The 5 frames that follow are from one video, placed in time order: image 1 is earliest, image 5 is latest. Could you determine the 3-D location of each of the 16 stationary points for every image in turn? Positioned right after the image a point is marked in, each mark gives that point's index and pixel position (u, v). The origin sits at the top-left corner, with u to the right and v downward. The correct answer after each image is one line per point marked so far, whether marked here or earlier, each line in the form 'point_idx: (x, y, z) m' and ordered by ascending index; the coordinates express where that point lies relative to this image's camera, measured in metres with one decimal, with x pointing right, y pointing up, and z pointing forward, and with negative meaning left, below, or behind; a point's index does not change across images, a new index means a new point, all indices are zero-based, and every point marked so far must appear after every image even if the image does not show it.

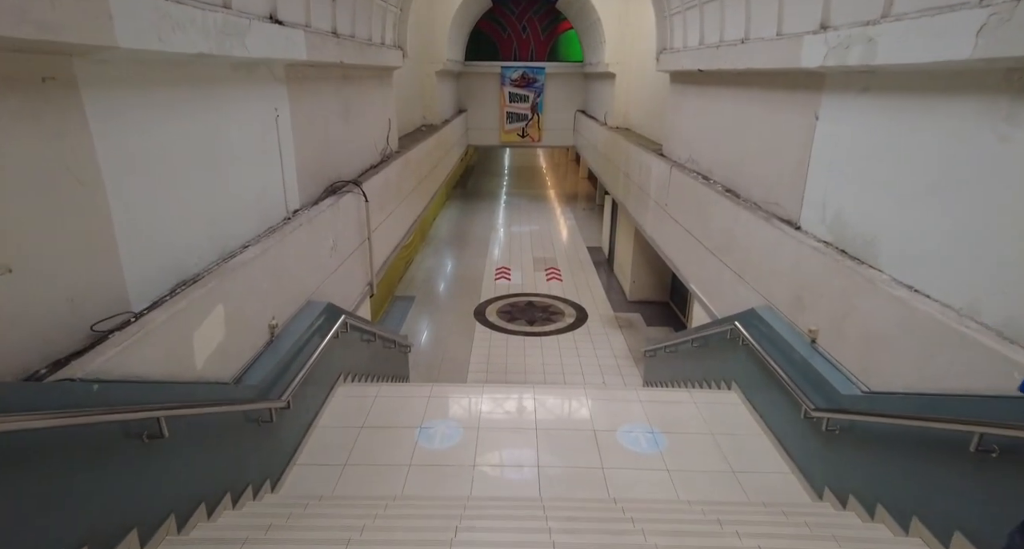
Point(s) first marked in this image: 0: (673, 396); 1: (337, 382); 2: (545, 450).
0: (+1.1, -0.9, +3.9) m
1: (-1.2, -0.8, +3.9) m
2: (+0.2, -1.0, +3.3) m
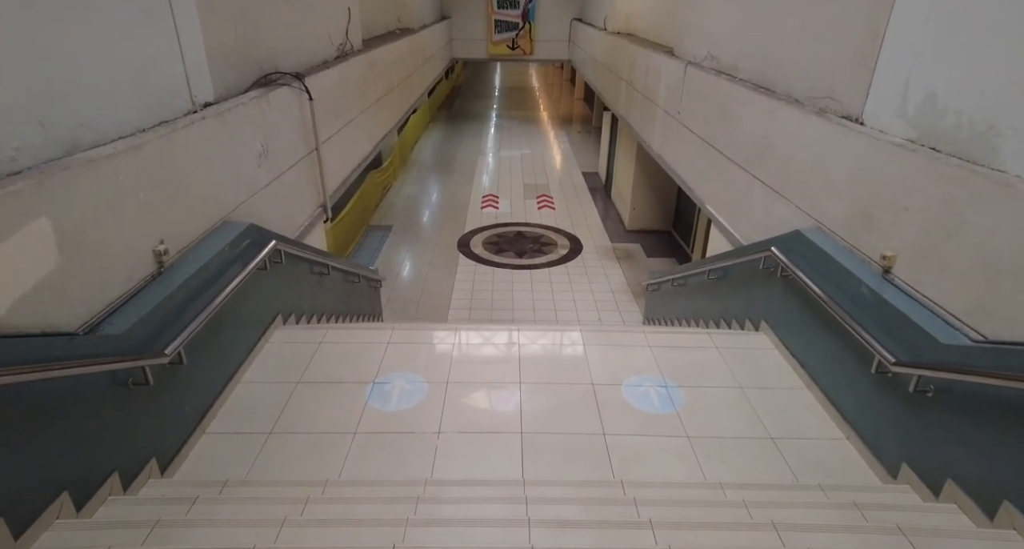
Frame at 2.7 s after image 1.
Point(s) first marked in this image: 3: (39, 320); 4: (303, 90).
0: (+1.0, -0.4, +3.2) m
1: (-1.3, -0.3, +3.2) m
2: (+0.1, -0.6, +2.6) m
3: (-1.4, -0.1, +1.7) m
4: (-1.4, +1.3, +3.9) m
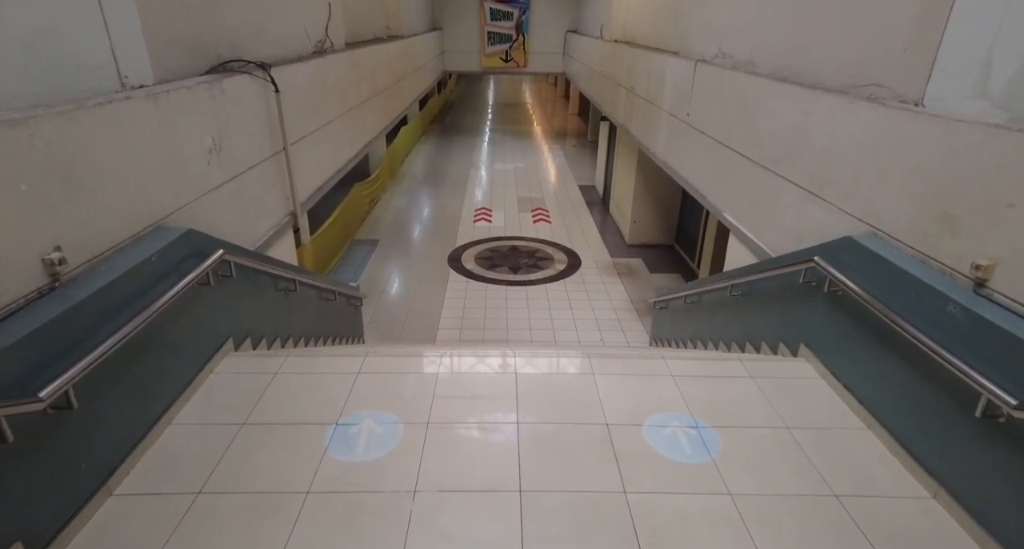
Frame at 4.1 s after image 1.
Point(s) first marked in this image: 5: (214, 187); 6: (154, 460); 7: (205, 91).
0: (+1.0, -0.5, +2.7) m
1: (-1.4, -0.4, +2.7) m
2: (+0.1, -0.7, +2.1) m
3: (-1.4, -0.2, +1.1) m
4: (-1.5, +1.2, +3.4) m
5: (-1.5, +0.4, +2.8) m
6: (-1.3, -0.7, +2.0) m
7: (-1.5, +0.9, +2.7) m
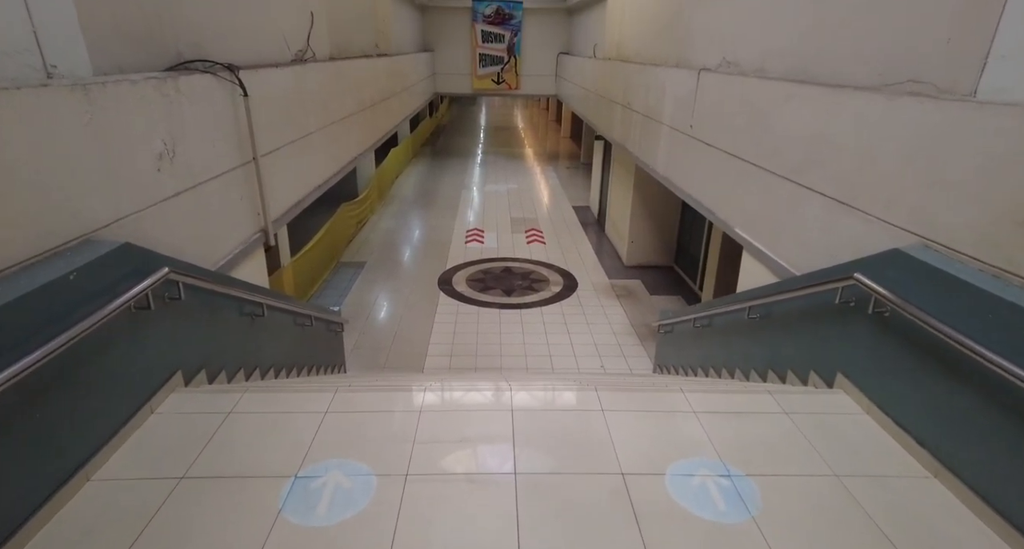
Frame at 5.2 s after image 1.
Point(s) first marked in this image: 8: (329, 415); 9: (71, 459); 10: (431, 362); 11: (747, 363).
0: (+1.0, -0.5, +2.4) m
1: (-1.4, -0.5, +2.3) m
2: (+0.1, -0.8, +1.7) m
3: (-1.4, -0.2, +0.8) m
4: (-1.5, +1.0, +3.1) m
5: (-1.5, +0.3, +2.4) m
6: (-1.3, -0.7, +1.6) m
7: (-1.5, +0.8, +2.3) m
8: (-0.7, -0.6, +2.3) m
9: (-1.4, -0.6, +1.7) m
10: (-0.8, -0.8, +5.4) m
11: (+1.4, -0.5, +3.3) m
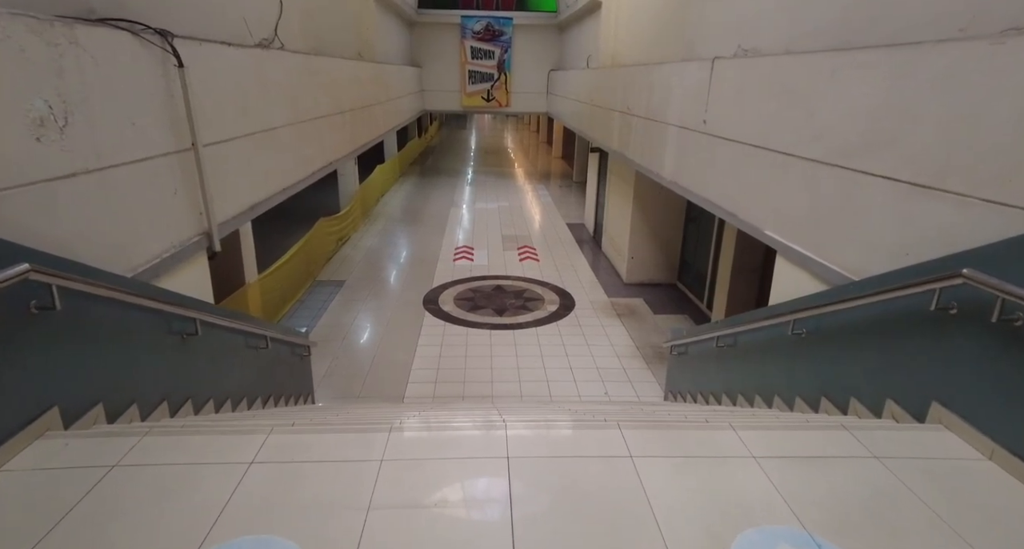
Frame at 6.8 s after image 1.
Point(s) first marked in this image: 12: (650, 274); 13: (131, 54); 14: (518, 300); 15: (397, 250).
0: (+1.0, -0.5, +1.8) m
1: (-1.4, -0.5, +1.7) m
2: (+0.1, -0.7, +1.1) m
3: (-1.4, -0.1, +0.2) m
4: (-1.5, +1.0, +2.5) m
5: (-1.5, +0.3, +1.8) m
6: (-1.3, -0.7, +1.0) m
7: (-1.5, +0.8, +1.8) m
8: (-0.7, -0.6, +1.7) m
9: (-1.4, -0.6, +1.1) m
10: (-0.9, -1.0, +4.8) m
11: (+1.3, -0.6, +2.7) m
12: (+1.8, 0.0, +7.3) m
13: (-1.6, +0.9, +2.3) m
14: (+0.1, -0.3, +6.6) m
15: (-1.8, +0.4, +8.6) m
